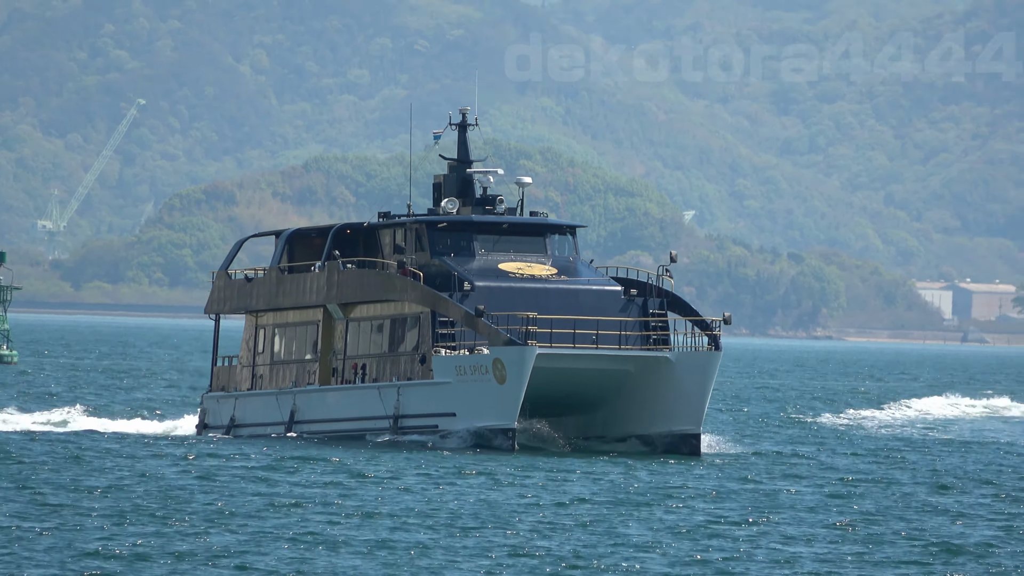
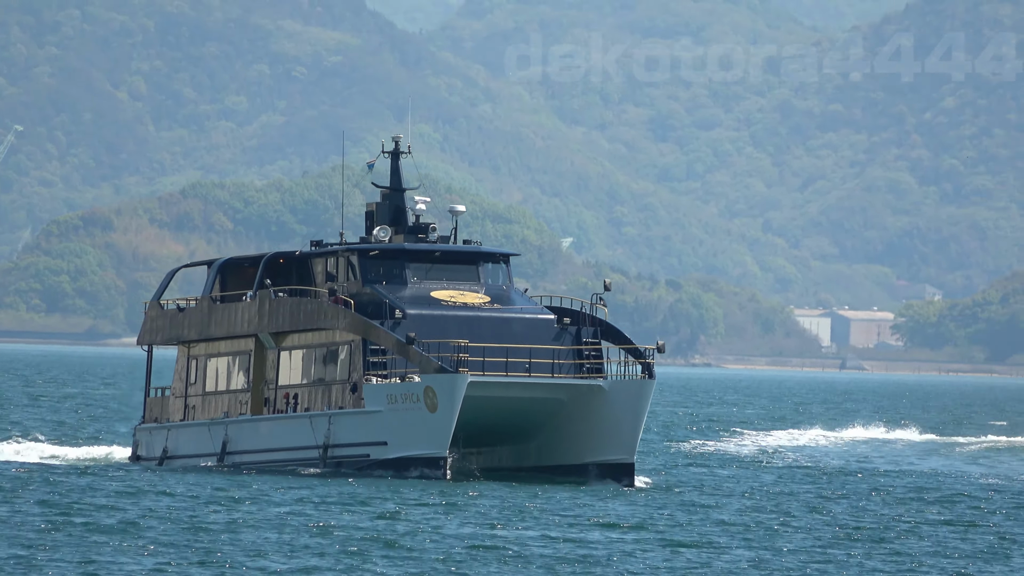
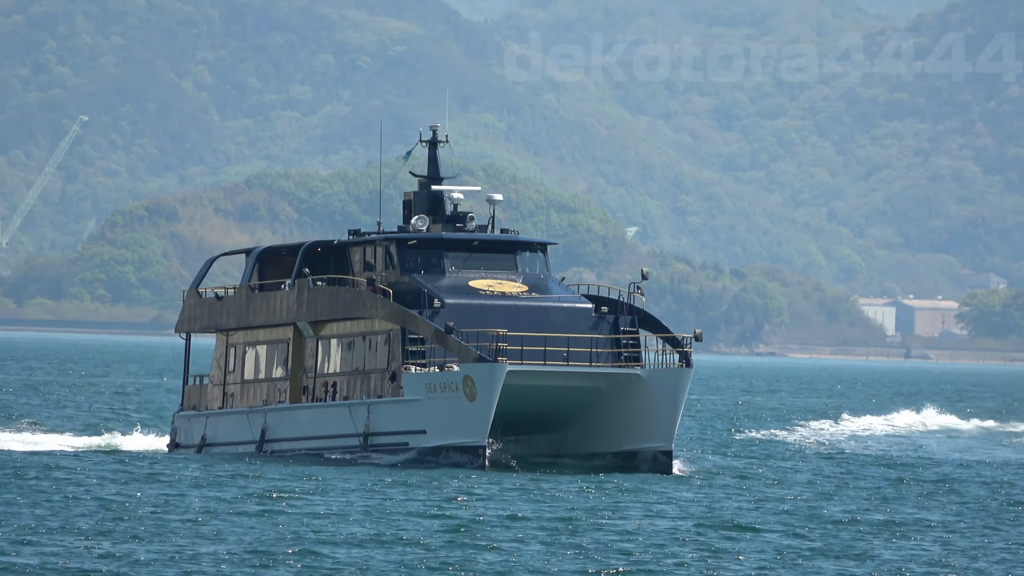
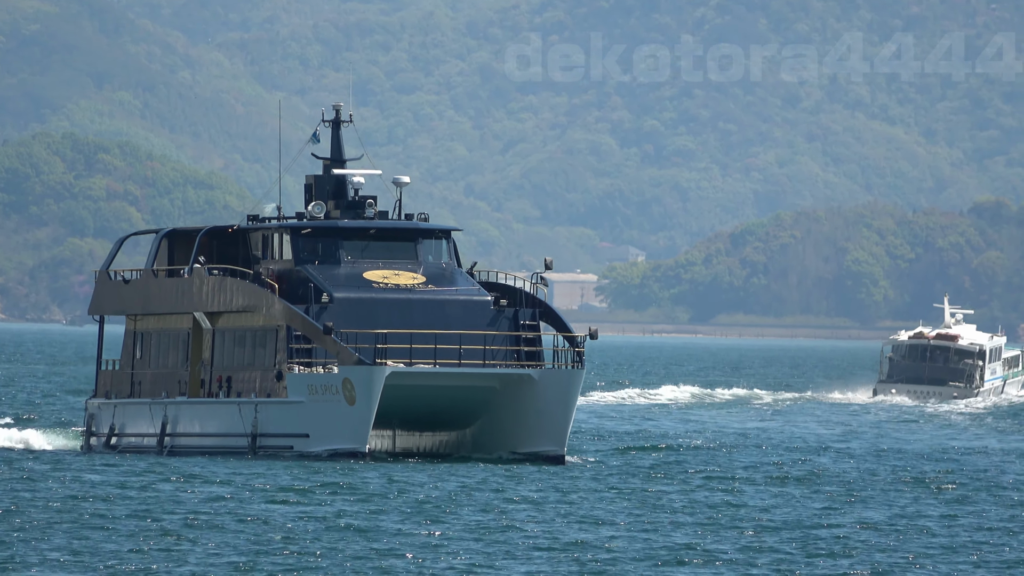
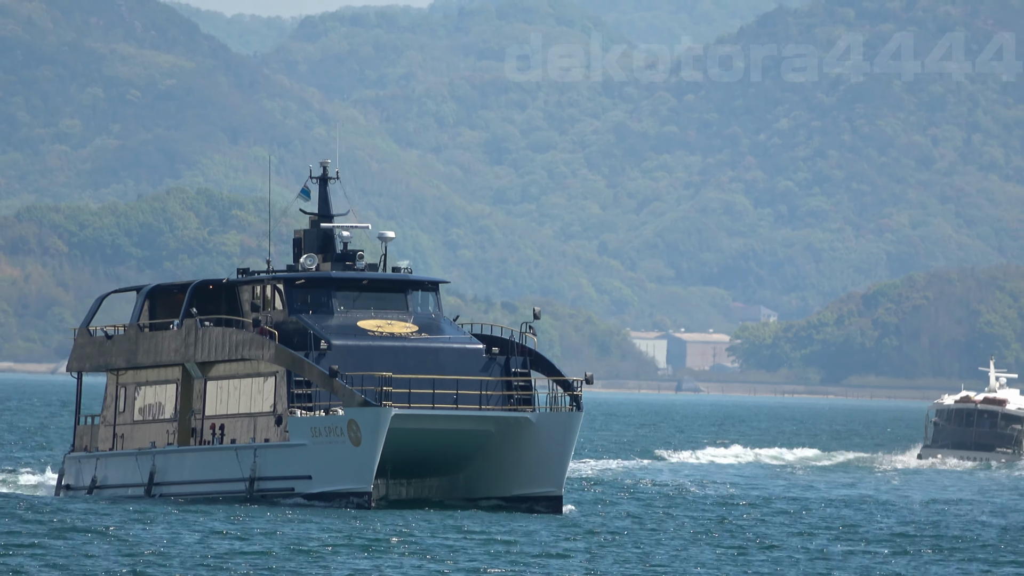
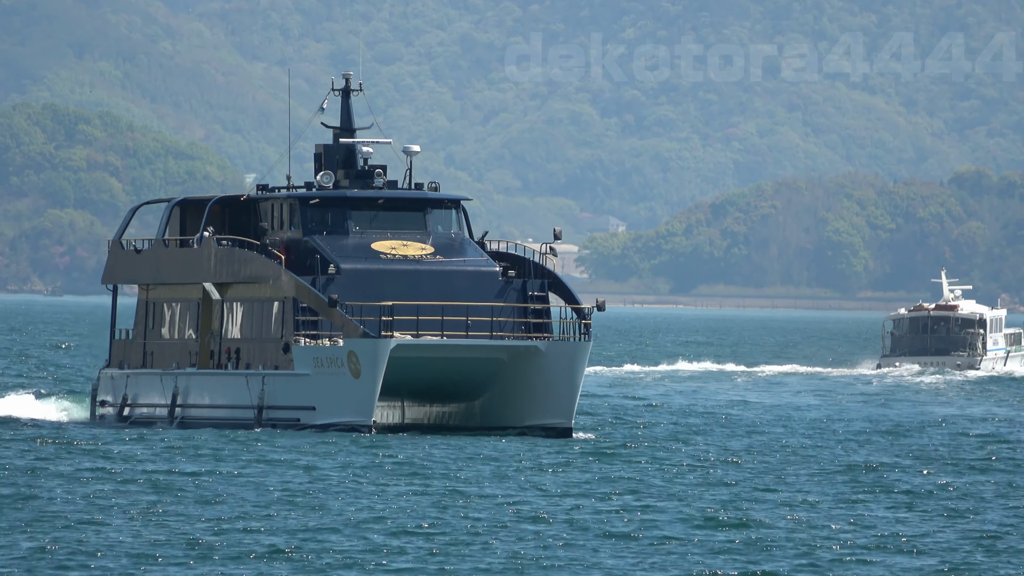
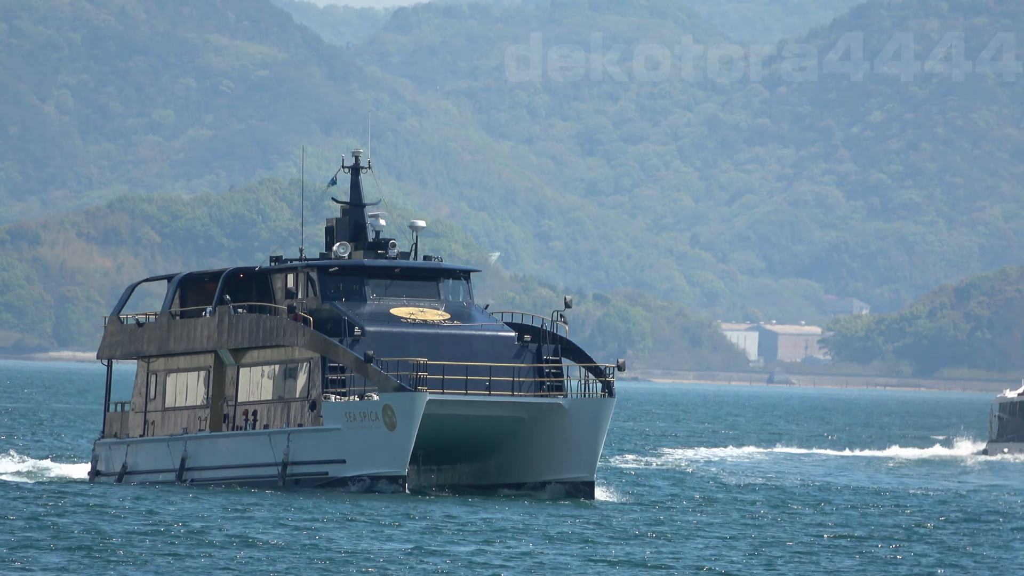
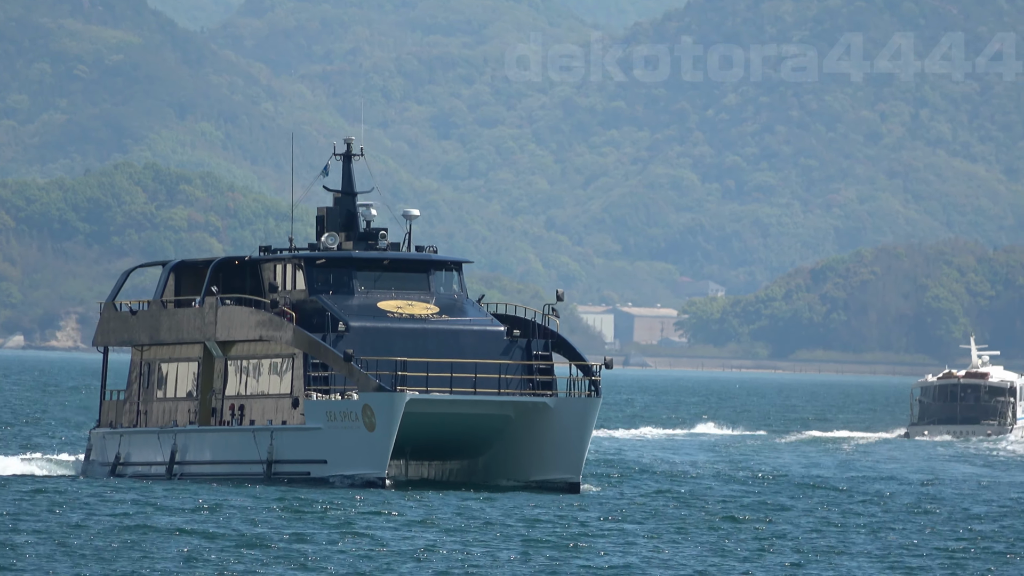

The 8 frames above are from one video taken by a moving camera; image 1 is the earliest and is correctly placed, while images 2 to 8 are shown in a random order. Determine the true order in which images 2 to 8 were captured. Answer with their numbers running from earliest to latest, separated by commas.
3, 2, 7, 5, 8, 4, 6
